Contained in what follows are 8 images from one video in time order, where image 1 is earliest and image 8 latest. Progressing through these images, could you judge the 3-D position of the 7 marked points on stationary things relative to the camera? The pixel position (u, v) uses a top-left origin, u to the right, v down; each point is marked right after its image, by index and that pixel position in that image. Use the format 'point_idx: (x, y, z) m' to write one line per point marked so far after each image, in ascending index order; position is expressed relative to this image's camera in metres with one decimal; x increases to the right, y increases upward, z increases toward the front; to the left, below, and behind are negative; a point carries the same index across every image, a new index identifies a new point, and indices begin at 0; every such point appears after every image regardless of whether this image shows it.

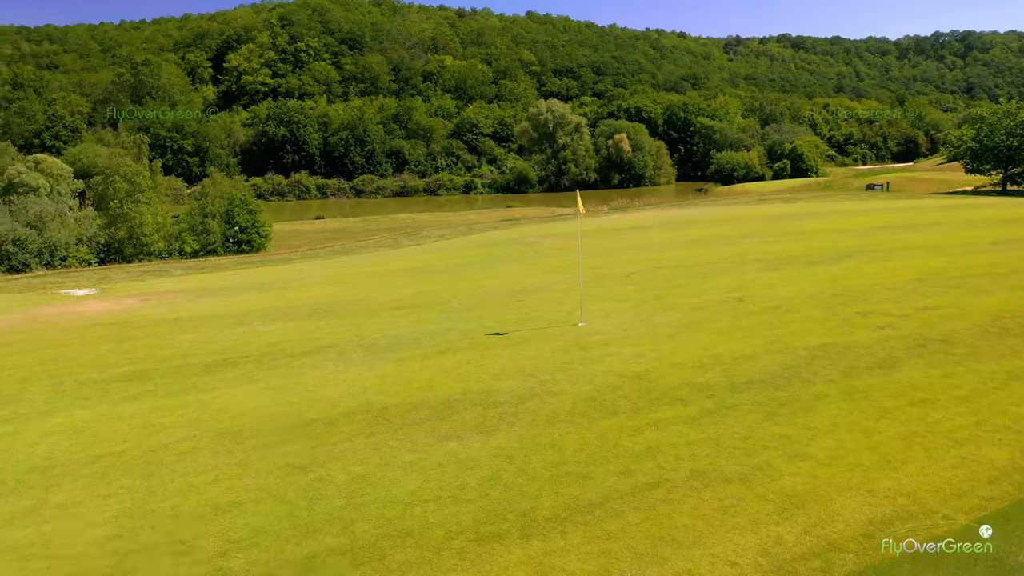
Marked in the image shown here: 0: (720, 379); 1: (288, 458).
0: (+3.8, -1.7, +15.1) m
1: (-3.5, -2.6, +12.3) m
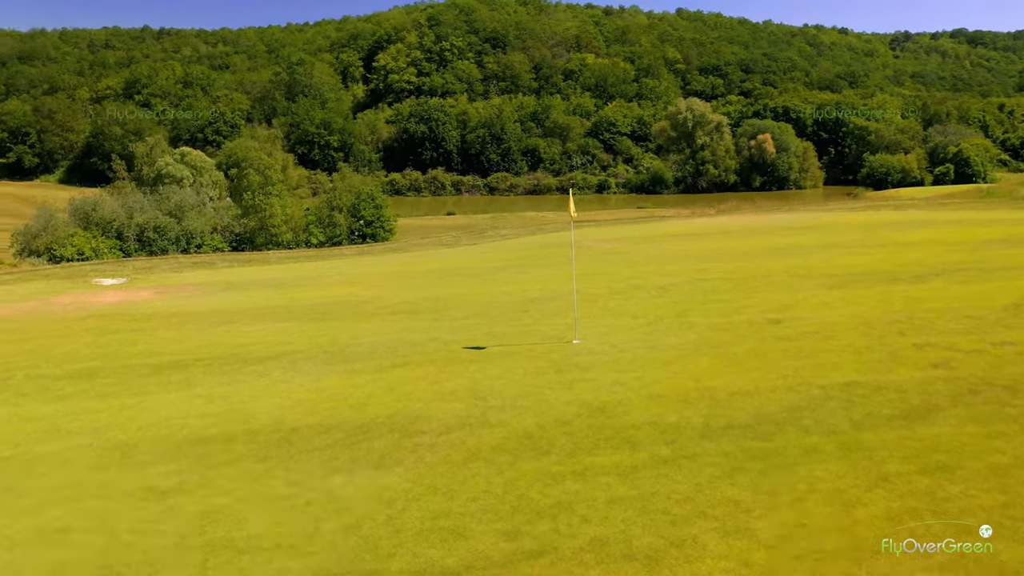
0: (+2.8, -2.0, +12.5) m
1: (-4.9, -2.6, +11.0) m
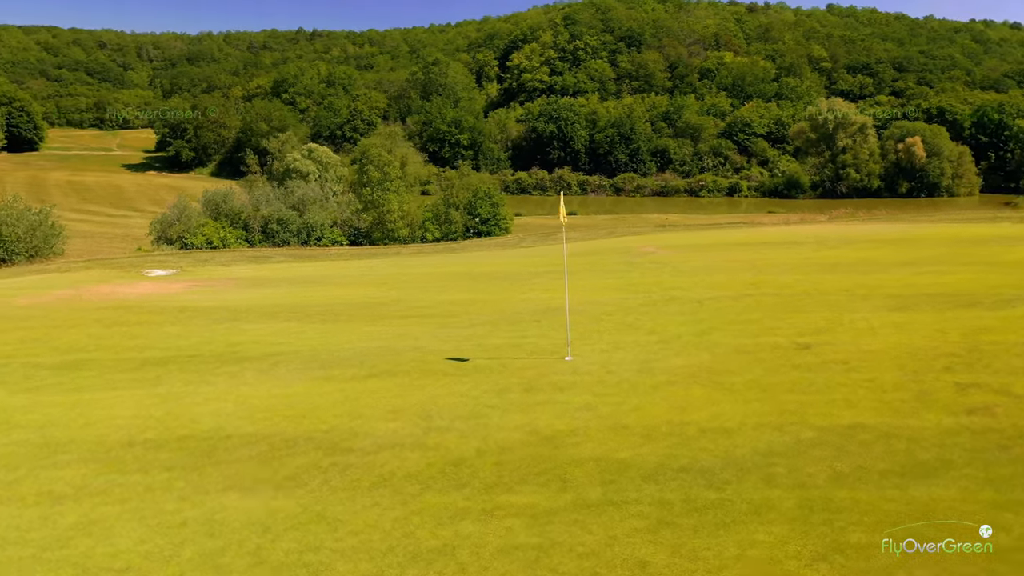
0: (+1.8, -2.3, +11.0) m
1: (-6.0, -2.5, +10.7) m
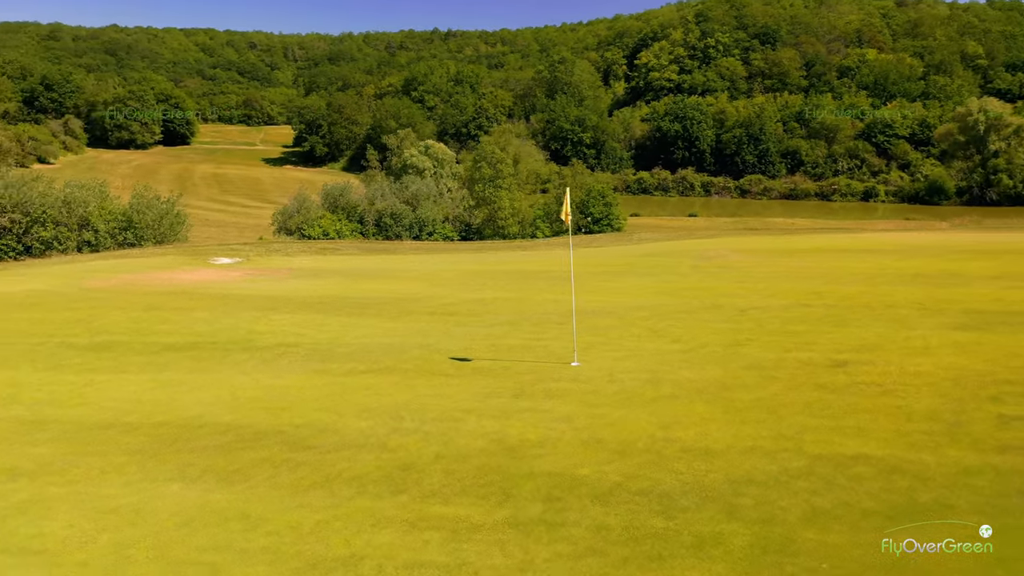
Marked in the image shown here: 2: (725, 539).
0: (+1.2, -2.3, +10.1) m
1: (-6.6, -2.3, +11.0) m
2: (+2.2, -2.6, +8.7) m
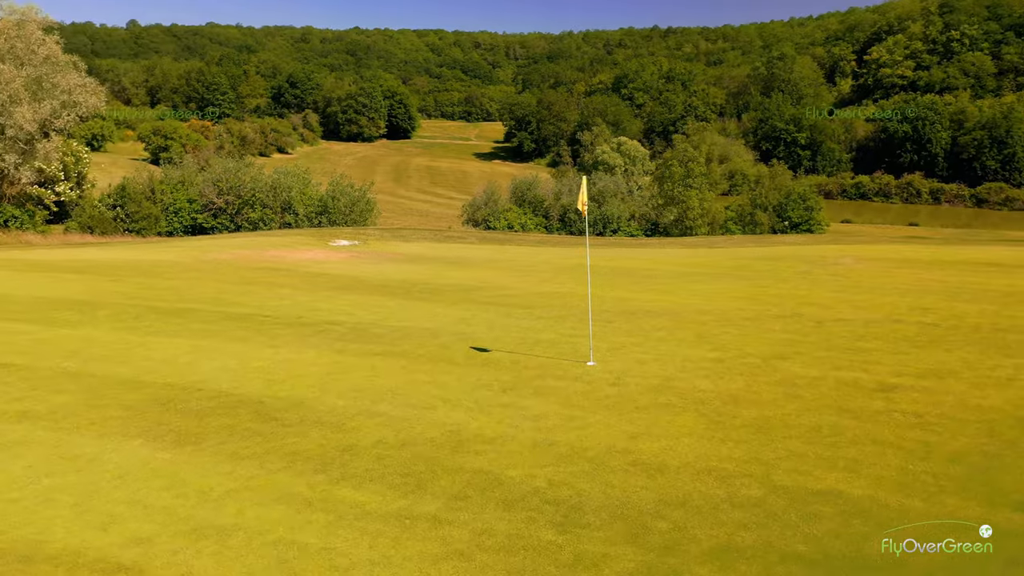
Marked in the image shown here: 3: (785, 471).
0: (+0.3, -2.2, +9.4) m
1: (-7.1, -1.7, +12.2) m
2: (+0.9, -2.6, +7.8) m
3: (+3.1, -2.1, +9.5) m
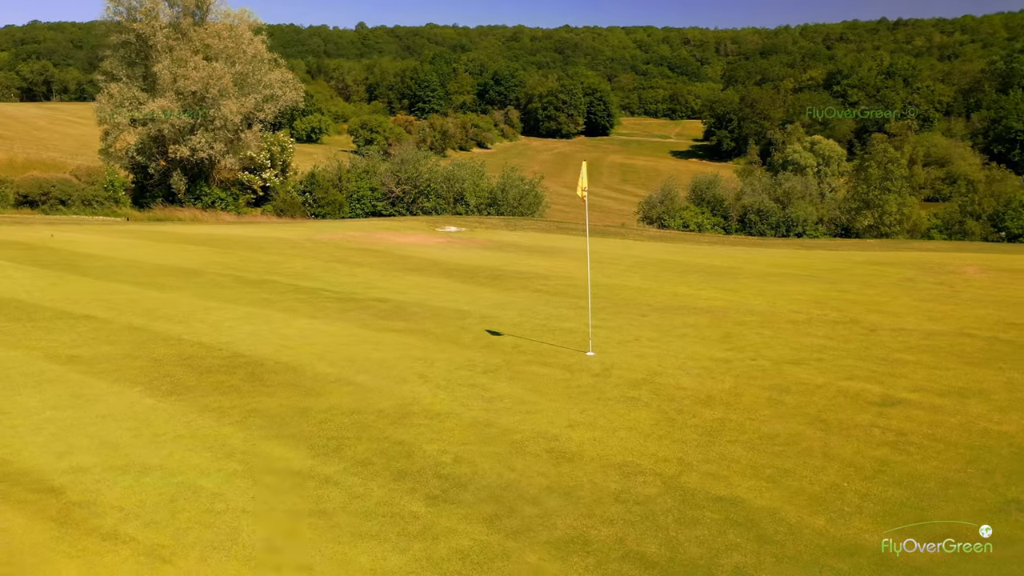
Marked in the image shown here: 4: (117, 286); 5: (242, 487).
0: (-0.8, -1.9, +9.5) m
1: (-7.2, -1.1, +14.0) m
2: (-0.6, -2.3, +7.8) m
3: (+2.0, -2.0, +9.0) m
4: (-9.1, +0.1, +19.3) m
5: (-2.9, -2.1, +9.0) m
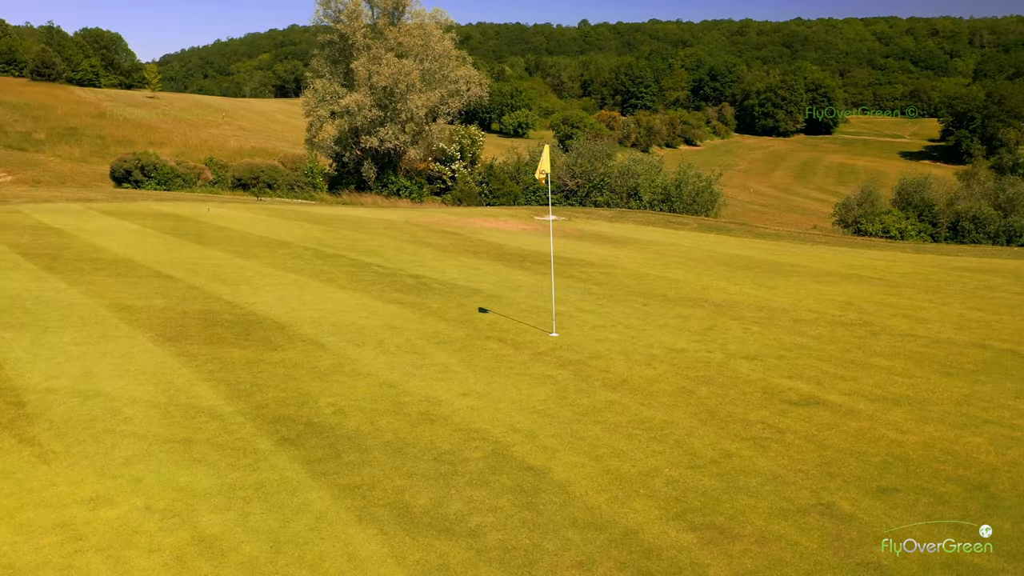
0: (-2.3, -1.5, +10.4) m
1: (-7.4, -0.3, +16.3) m
2: (-2.6, -1.9, +8.7) m
3: (+0.2, -1.7, +9.2) m
4: (-7.8, +0.9, +21.9) m
5: (-4.5, -1.6, +10.4) m
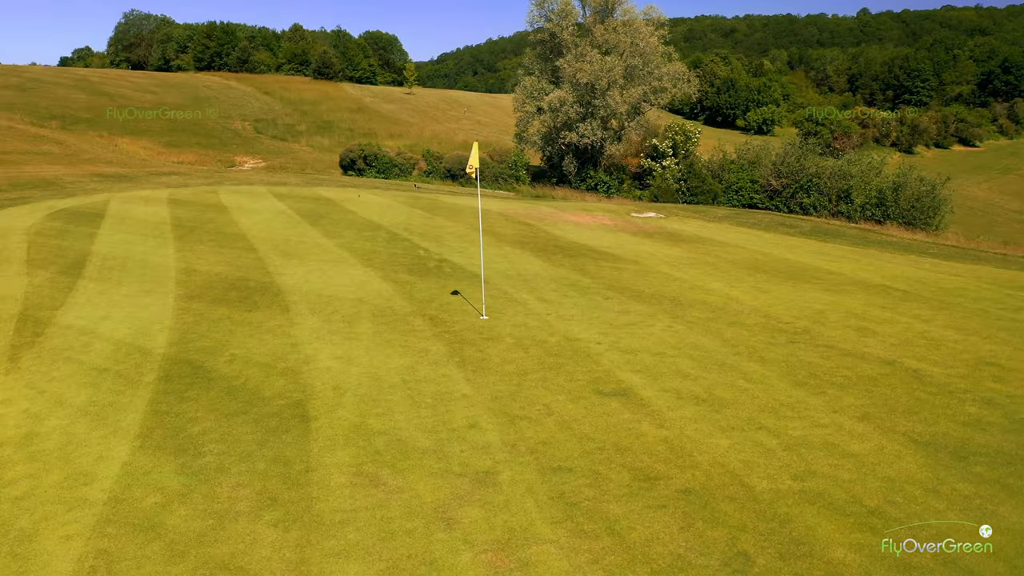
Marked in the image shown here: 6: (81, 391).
0: (-4.3, -1.1, +12.6) m
1: (-7.3, +0.5, +19.7) m
2: (-5.1, -1.4, +11.0) m
3: (-2.3, -1.5, +10.6) m
4: (-6.0, +1.7, +25.1) m
5: (-6.4, -1.0, +13.2) m
6: (-5.8, -1.4, +11.3) m
